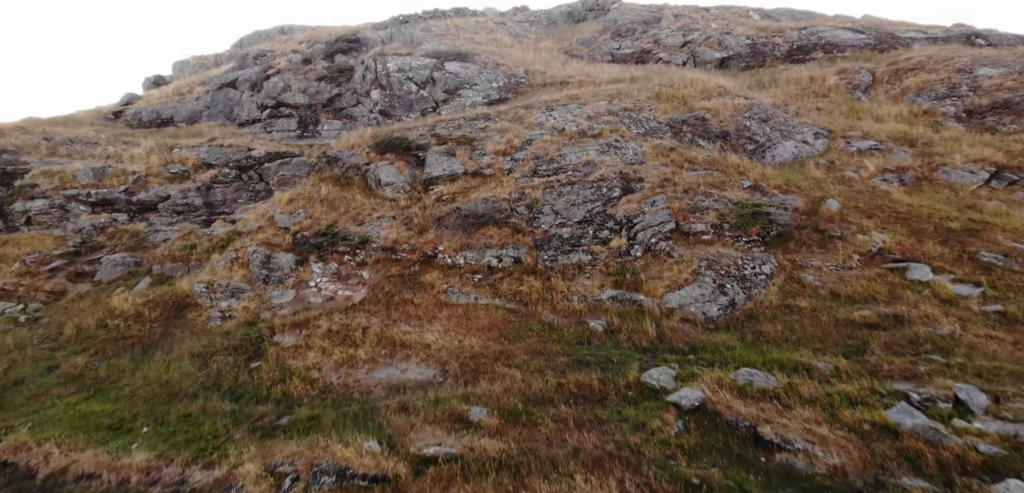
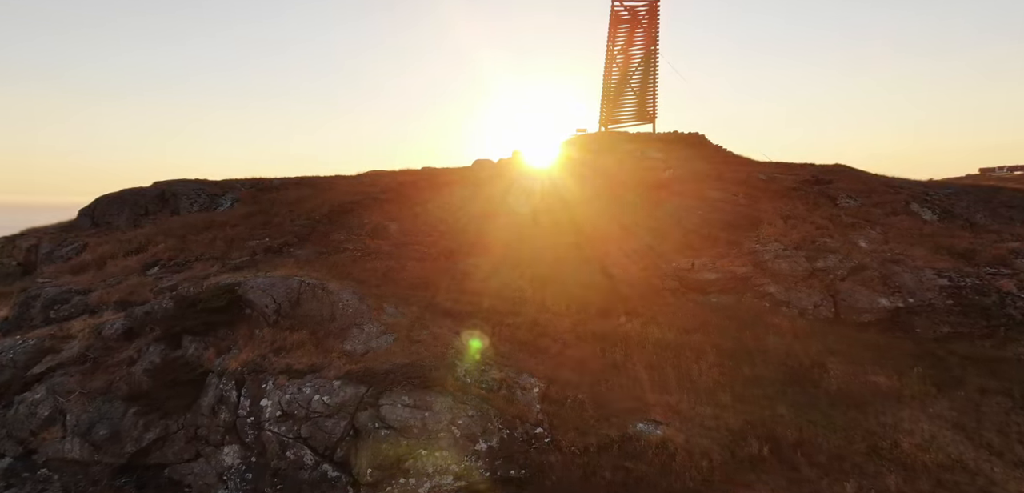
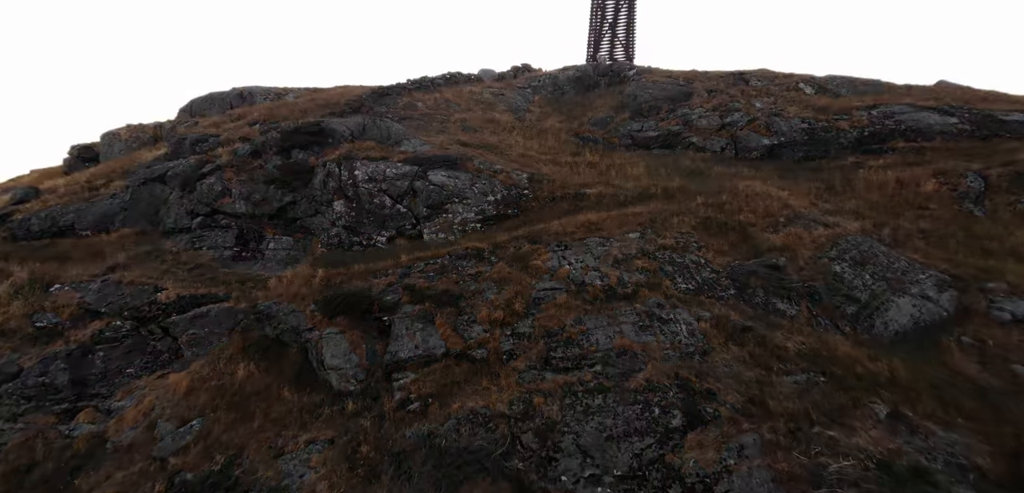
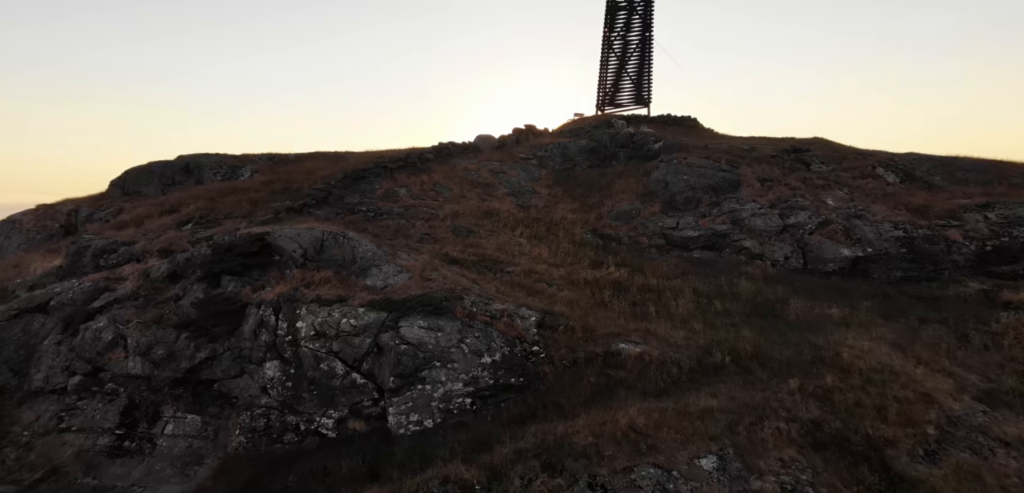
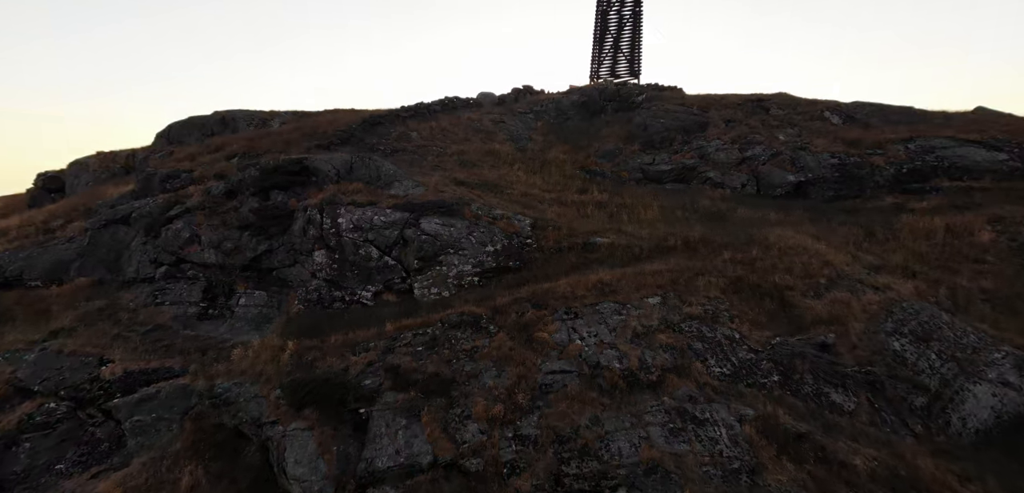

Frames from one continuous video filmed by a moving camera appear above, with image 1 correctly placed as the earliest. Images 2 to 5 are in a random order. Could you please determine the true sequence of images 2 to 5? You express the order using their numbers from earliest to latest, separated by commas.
3, 5, 4, 2
